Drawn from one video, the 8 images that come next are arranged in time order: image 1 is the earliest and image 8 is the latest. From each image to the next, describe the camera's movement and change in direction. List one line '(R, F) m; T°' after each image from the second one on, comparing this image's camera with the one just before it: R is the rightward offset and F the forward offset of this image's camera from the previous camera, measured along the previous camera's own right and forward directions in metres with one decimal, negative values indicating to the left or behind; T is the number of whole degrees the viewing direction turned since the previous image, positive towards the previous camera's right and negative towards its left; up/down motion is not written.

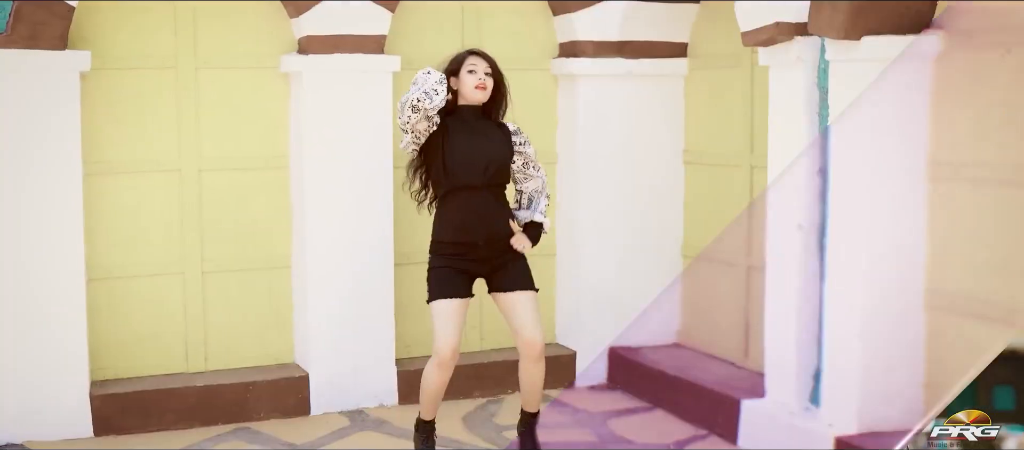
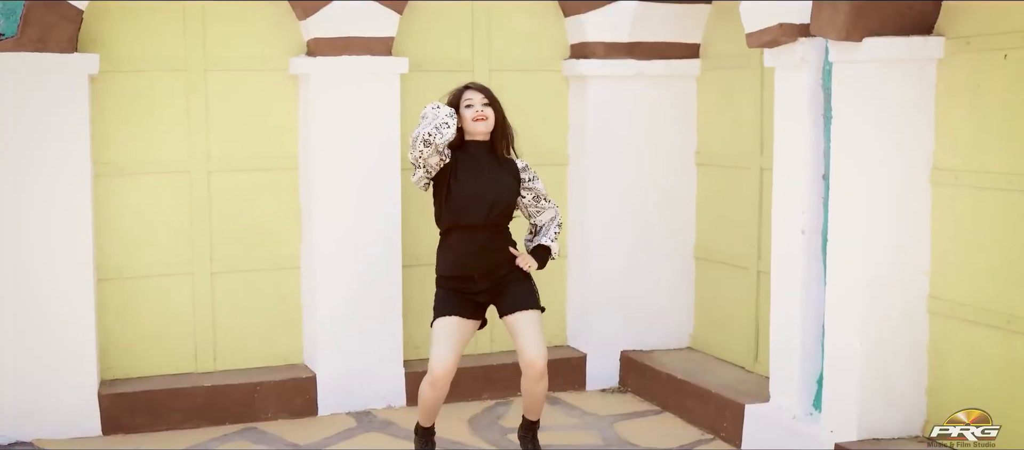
(+0.2, 0.0) m; -2°
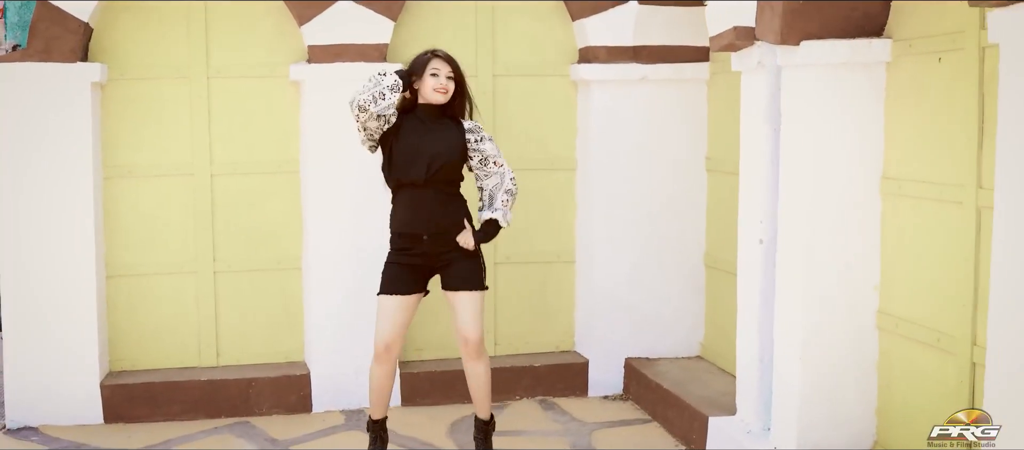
(+0.9, +0.1) m; -10°
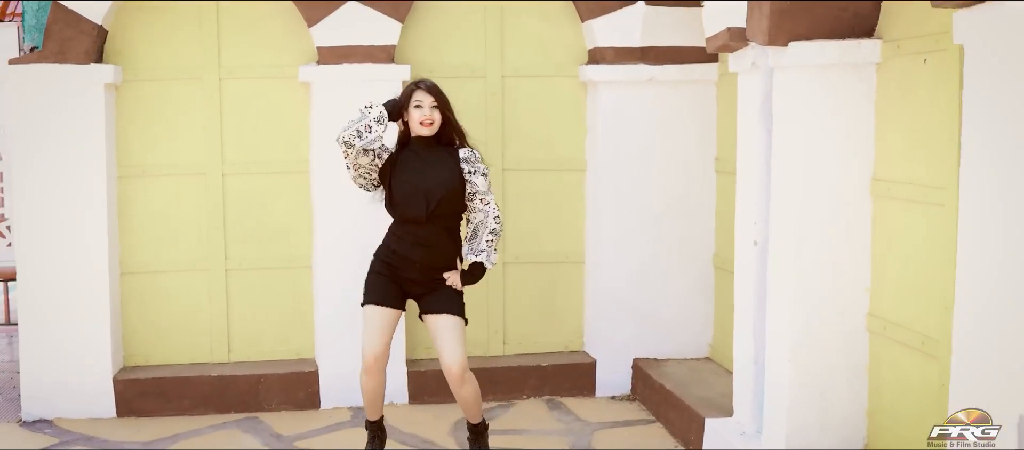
(+0.2, 0.0) m; -3°
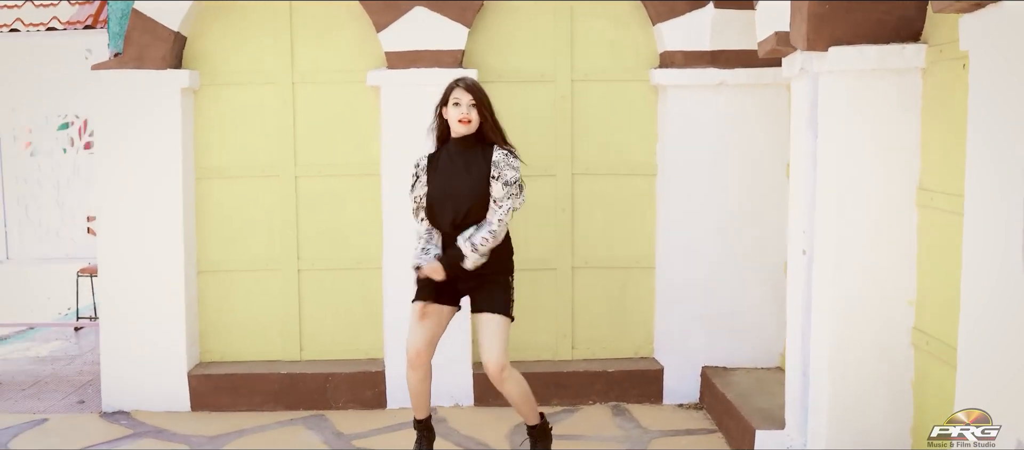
(+0.4, 0.0) m; -7°
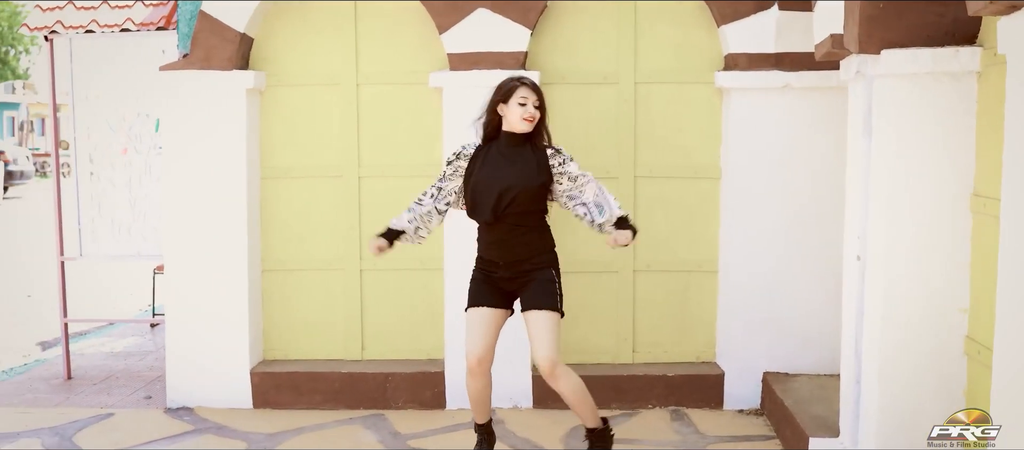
(+0.2, 0.0) m; -4°
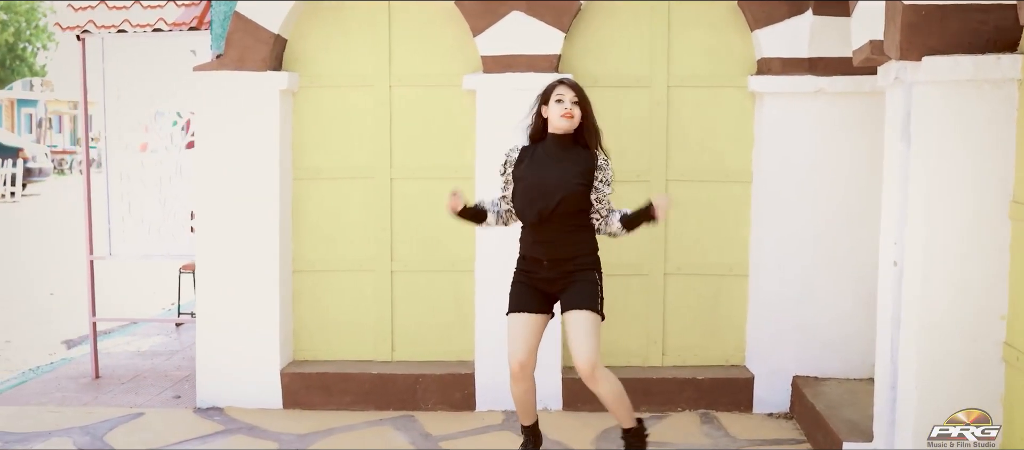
(-0.1, 0.0) m; 0°
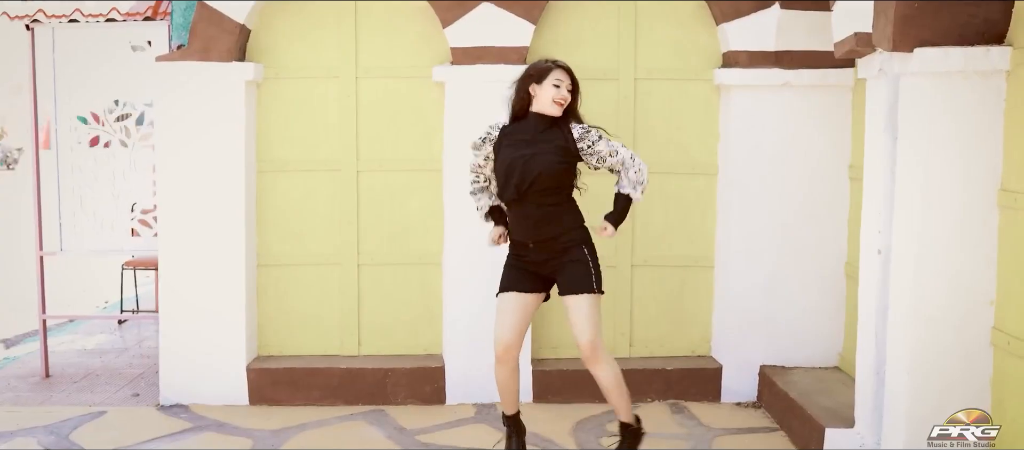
(-0.3, 0.0) m; +5°
